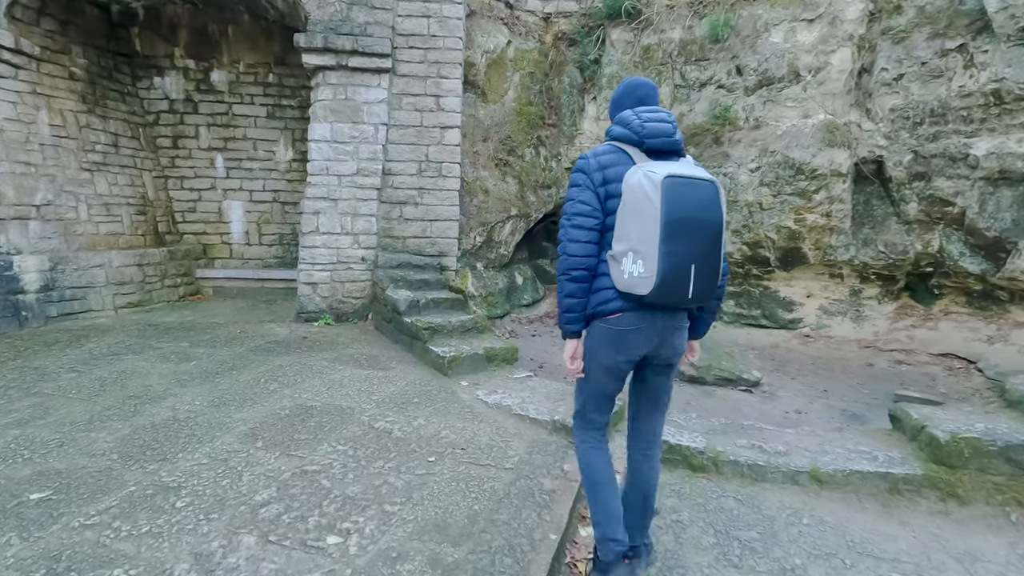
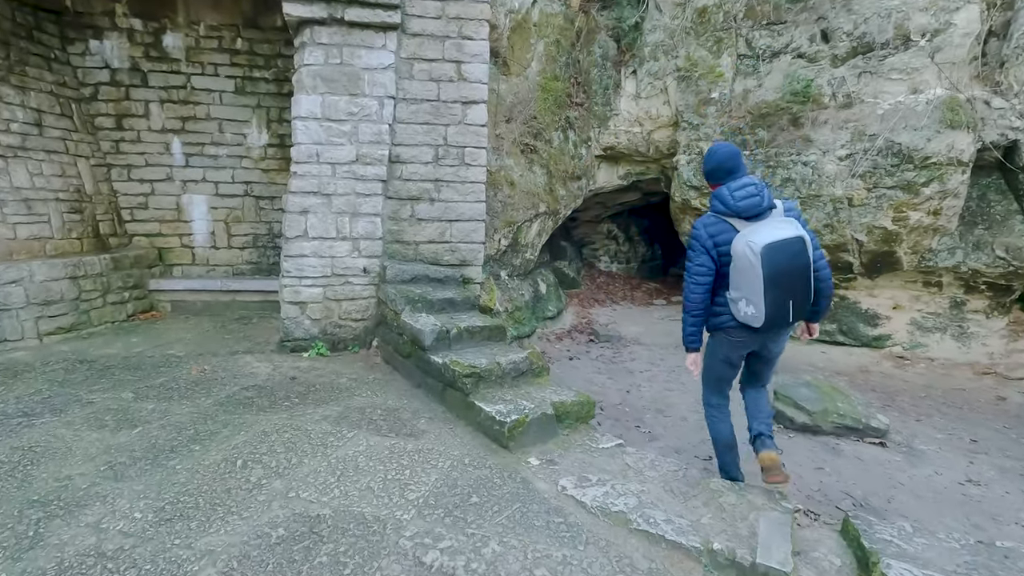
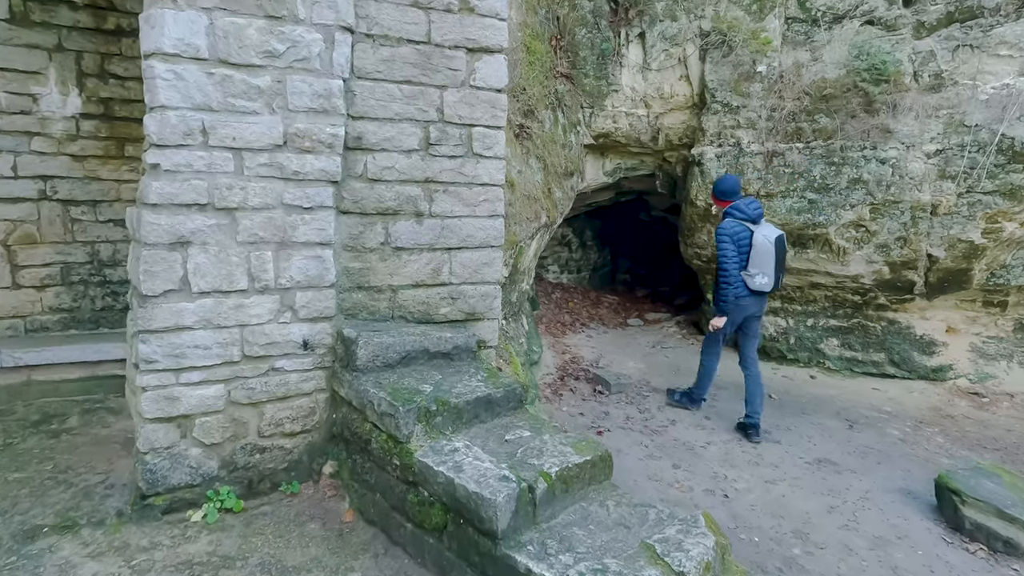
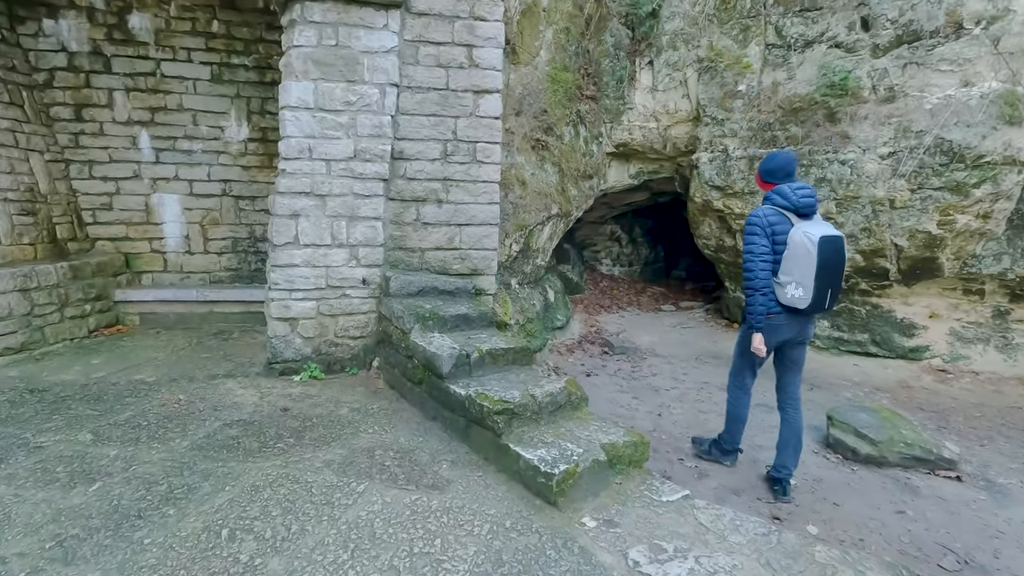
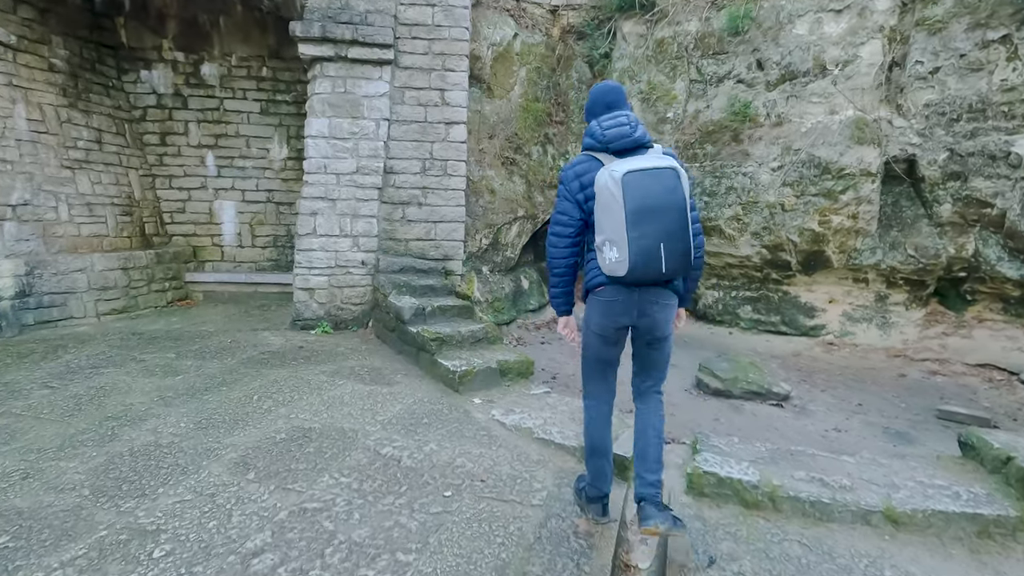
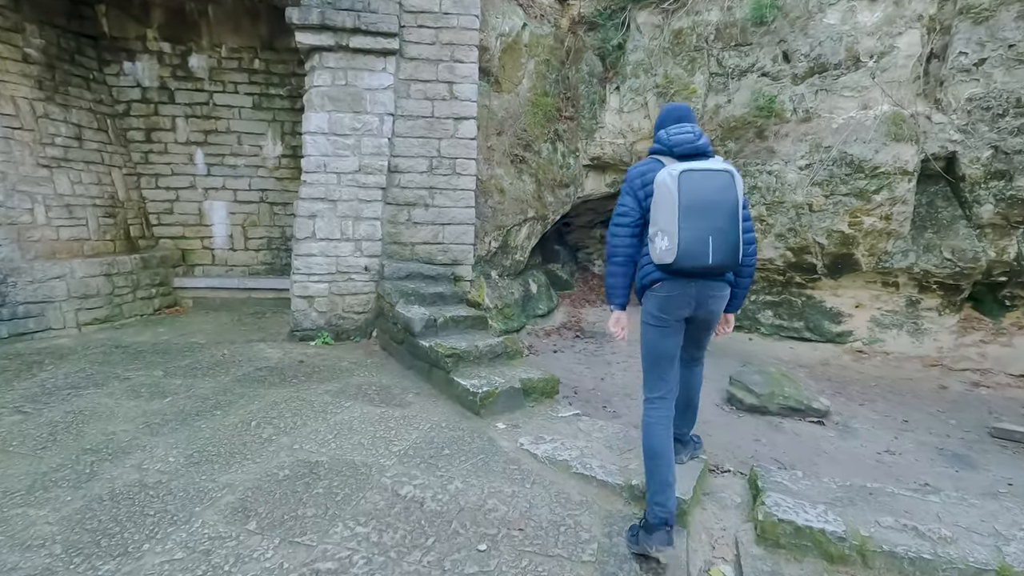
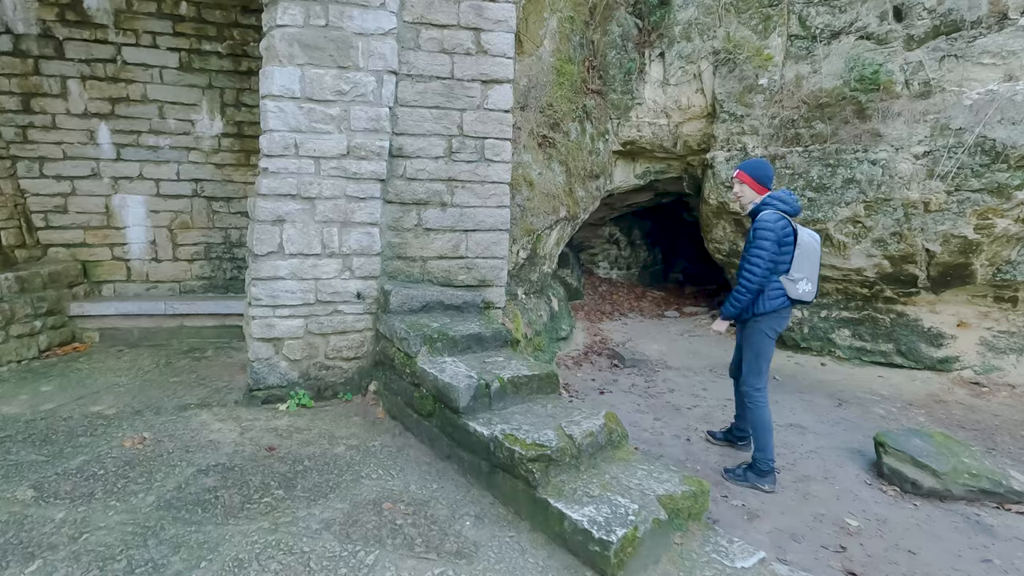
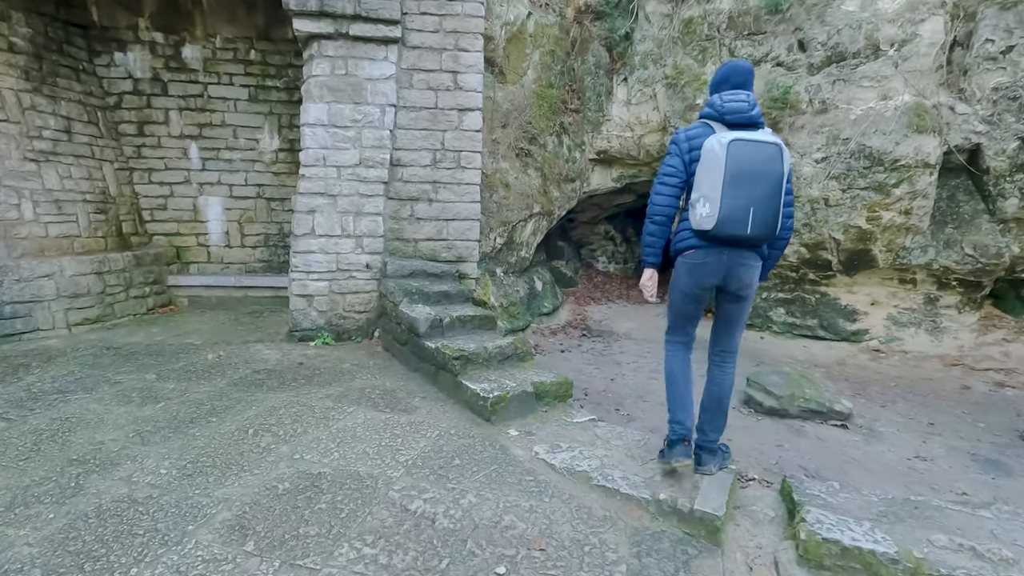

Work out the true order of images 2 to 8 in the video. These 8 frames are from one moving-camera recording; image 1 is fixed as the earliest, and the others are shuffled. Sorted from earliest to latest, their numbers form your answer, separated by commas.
5, 6, 8, 2, 4, 7, 3
